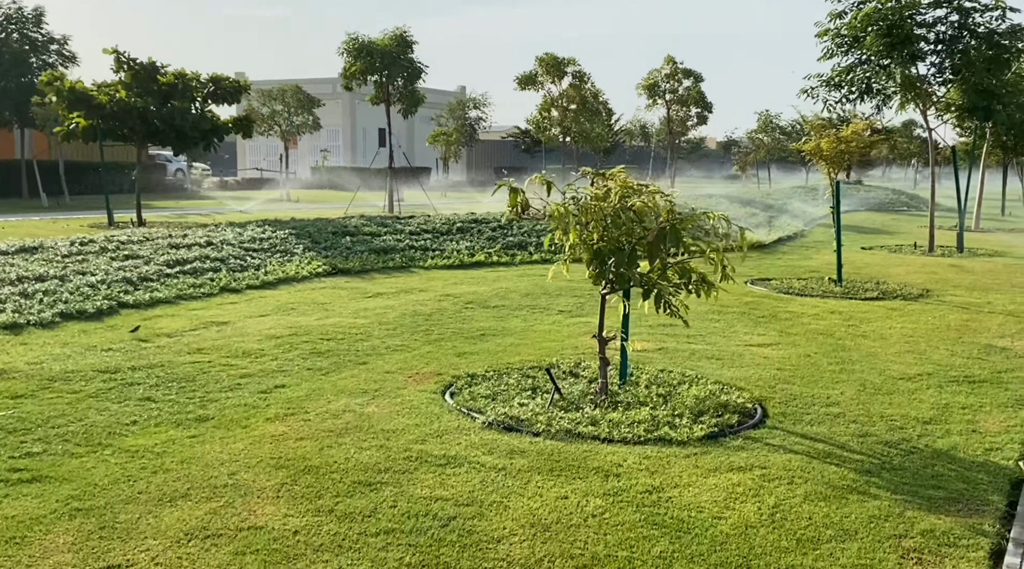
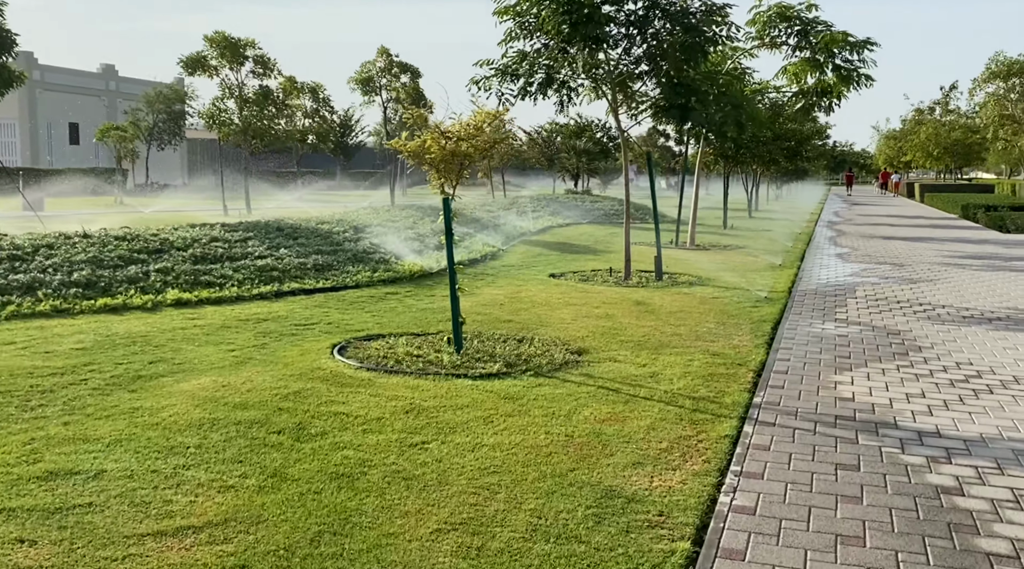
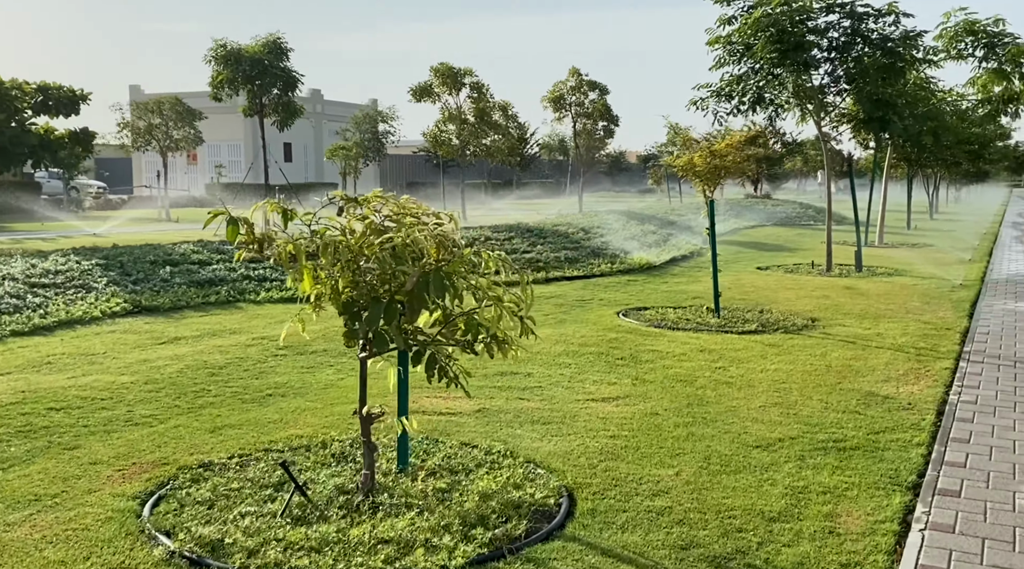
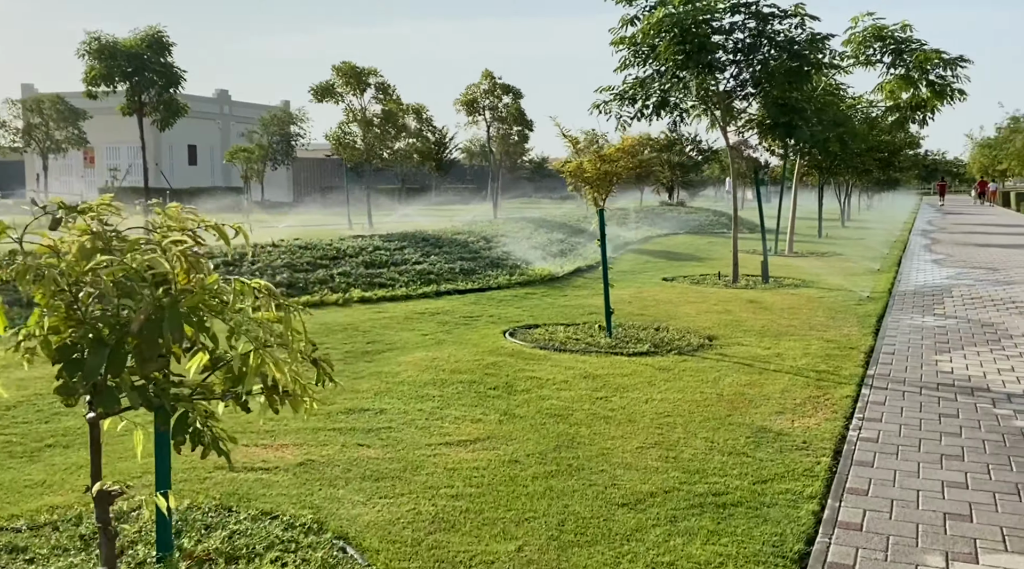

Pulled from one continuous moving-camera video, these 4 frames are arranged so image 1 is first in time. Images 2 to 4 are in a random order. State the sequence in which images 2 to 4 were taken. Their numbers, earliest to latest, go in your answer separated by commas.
3, 4, 2
